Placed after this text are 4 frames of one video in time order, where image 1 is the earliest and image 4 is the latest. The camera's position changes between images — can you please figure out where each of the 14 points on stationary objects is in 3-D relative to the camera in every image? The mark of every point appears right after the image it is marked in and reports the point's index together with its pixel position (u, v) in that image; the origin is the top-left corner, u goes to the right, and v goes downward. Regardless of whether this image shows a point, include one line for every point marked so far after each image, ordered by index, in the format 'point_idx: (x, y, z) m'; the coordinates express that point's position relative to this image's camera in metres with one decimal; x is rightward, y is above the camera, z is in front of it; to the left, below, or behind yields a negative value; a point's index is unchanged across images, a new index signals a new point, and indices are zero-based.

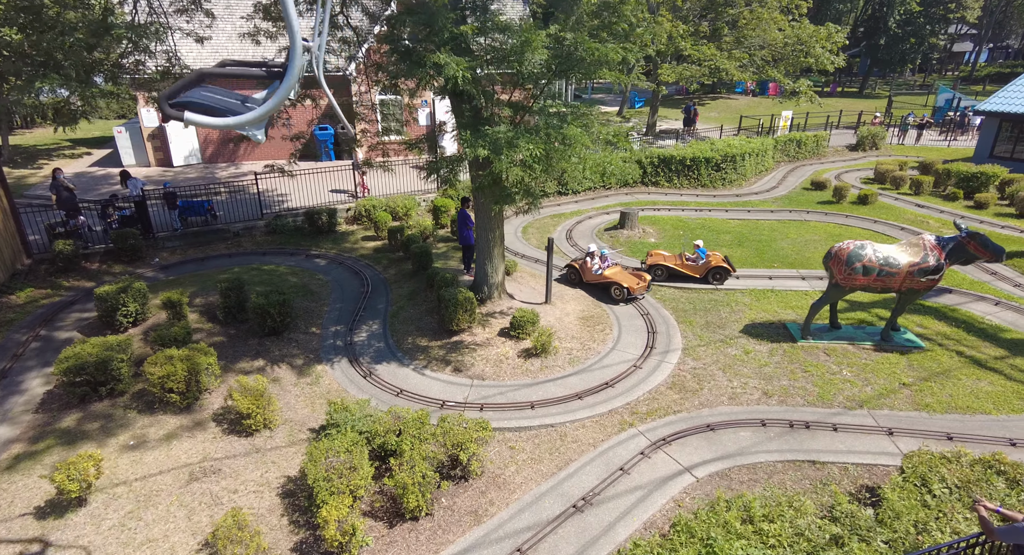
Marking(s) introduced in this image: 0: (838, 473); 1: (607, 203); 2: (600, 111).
0: (+4.4, -2.6, +7.1) m
1: (+3.4, +2.7, +18.5) m
2: (+1.4, +3.0, +9.4) m
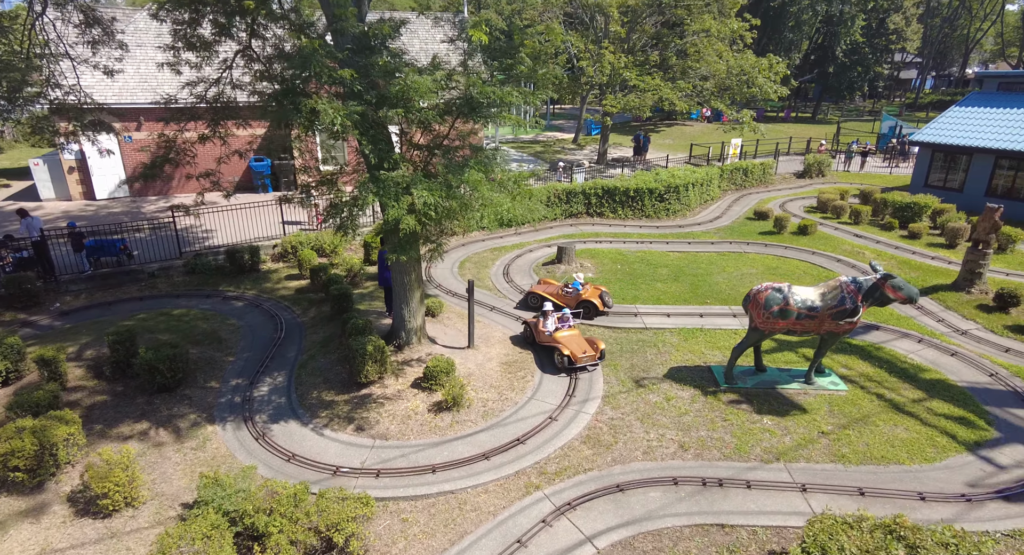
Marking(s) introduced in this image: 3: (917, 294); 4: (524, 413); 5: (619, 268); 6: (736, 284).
0: (+3.0, -3.3, +6.8) m
1: (+1.3, +1.5, +18.3) m
2: (-0.2, +2.1, +9.1) m
3: (+7.0, -0.3, +9.1) m
4: (+0.2, -2.3, +9.1) m
5: (+3.1, +0.3, +15.4) m
6: (+6.0, -0.2, +14.2) m
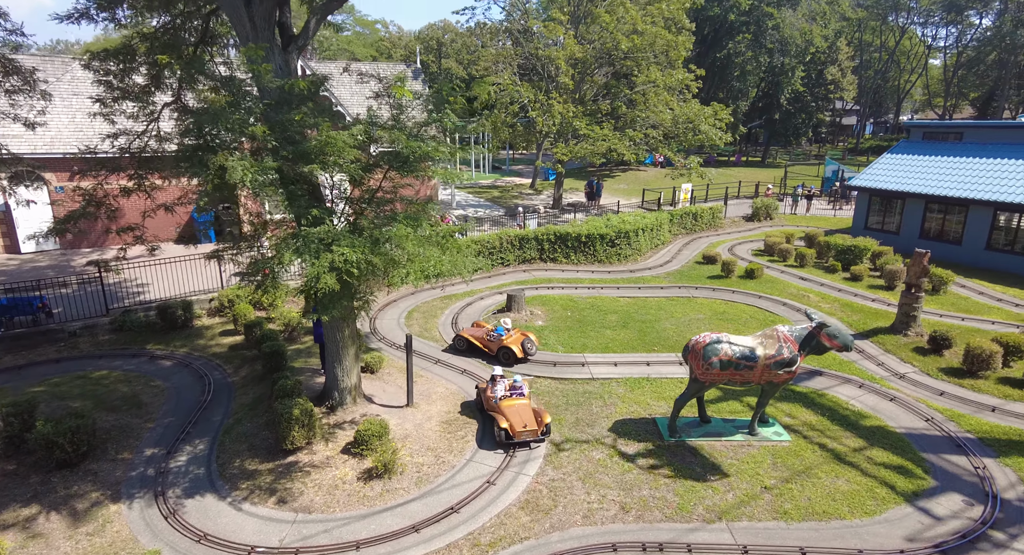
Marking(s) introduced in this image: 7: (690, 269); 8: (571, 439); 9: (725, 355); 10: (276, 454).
0: (+2.1, -4.0, +6.4) m
1: (-0.3, -0.1, +18.1) m
2: (-1.3, +1.2, +9.0) m
3: (+5.9, -1.1, +9.3) m
4: (-0.8, -3.2, +8.7) m
5: (+1.7, -1.1, +15.3) m
6: (+4.6, -1.4, +14.3) m
7: (+6.7, +0.3, +19.9) m
8: (+1.1, -3.0, +9.8) m
9: (+3.7, -1.3, +9.2) m
10: (-4.0, -3.0, +9.0) m
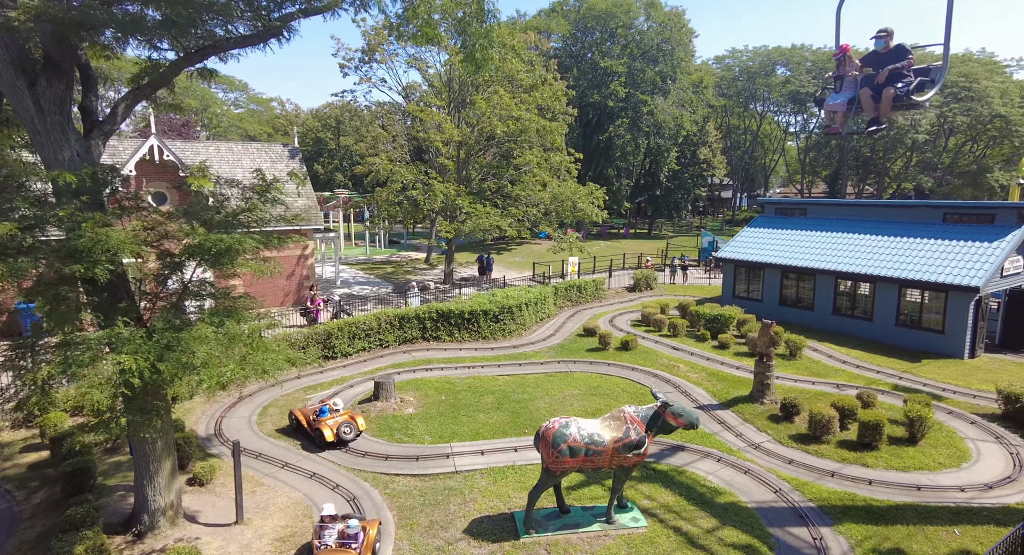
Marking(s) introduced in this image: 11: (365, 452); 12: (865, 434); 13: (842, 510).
0: (0.0, -5.1, +5.7) m
1: (-4.3, -2.8, +17.3) m
2: (-3.9, -0.4, +8.3) m
3: (+3.3, -2.5, +9.4) m
4: (-3.3, -4.7, +7.5) m
5: (-1.9, -3.4, +14.7) m
6: (+1.2, -3.5, +14.1) m
7: (+2.3, -2.4, +20.1) m
8: (-1.5, -4.5, +9.0) m
9: (+1.0, -2.8, +9.0) m
10: (-6.4, -4.6, +7.4) m
11: (-3.3, -3.9, +11.9) m
12: (+7.8, -3.4, +11.7) m
13: (+6.1, -4.3, +9.7) m
